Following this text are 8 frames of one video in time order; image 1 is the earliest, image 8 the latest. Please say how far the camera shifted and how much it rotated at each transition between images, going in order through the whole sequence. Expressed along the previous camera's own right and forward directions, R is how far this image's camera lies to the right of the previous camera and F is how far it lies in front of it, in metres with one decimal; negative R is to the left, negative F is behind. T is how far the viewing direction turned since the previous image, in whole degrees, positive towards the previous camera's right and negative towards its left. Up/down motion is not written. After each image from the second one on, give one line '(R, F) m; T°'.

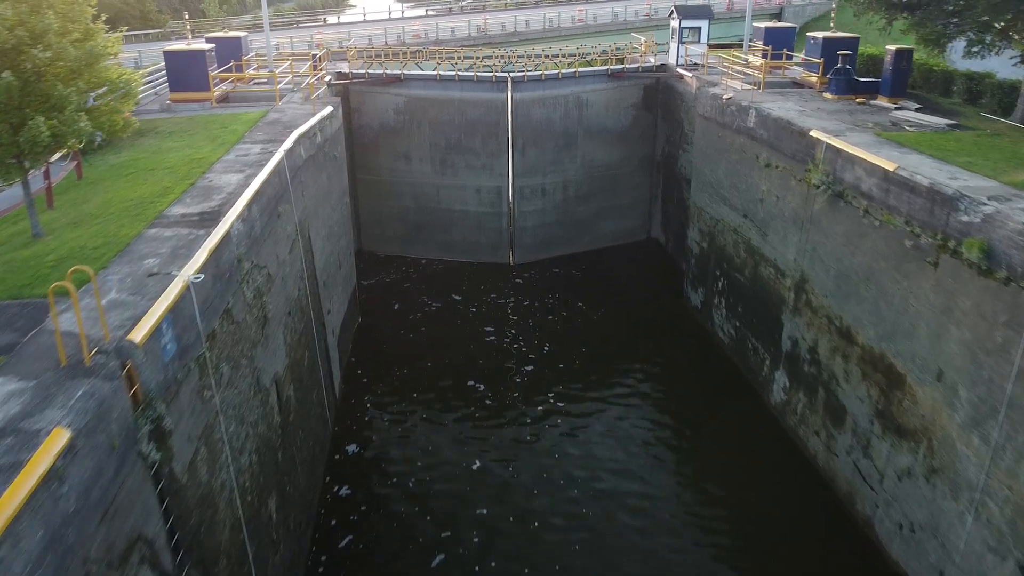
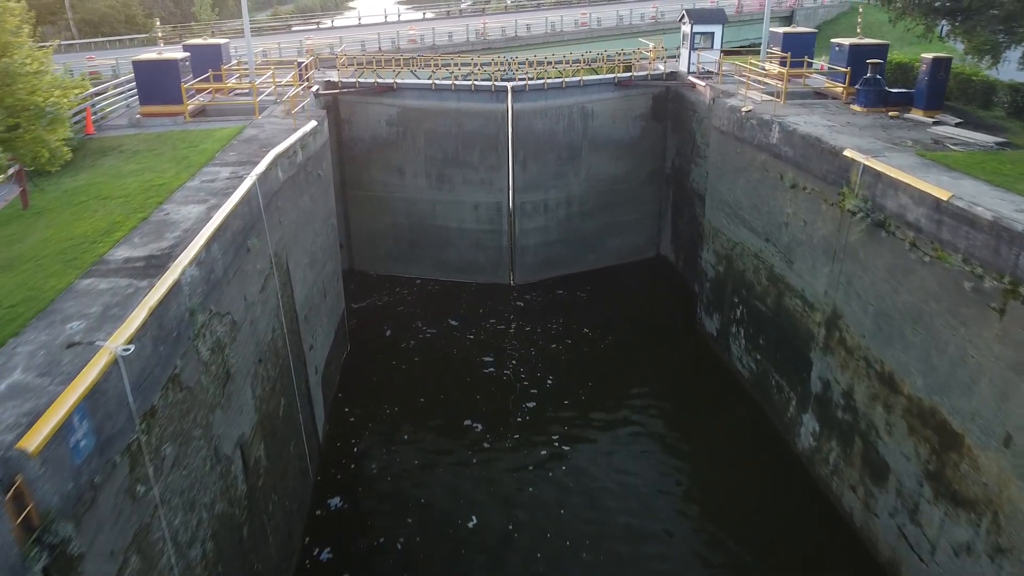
(0.0, +1.3) m; 0°
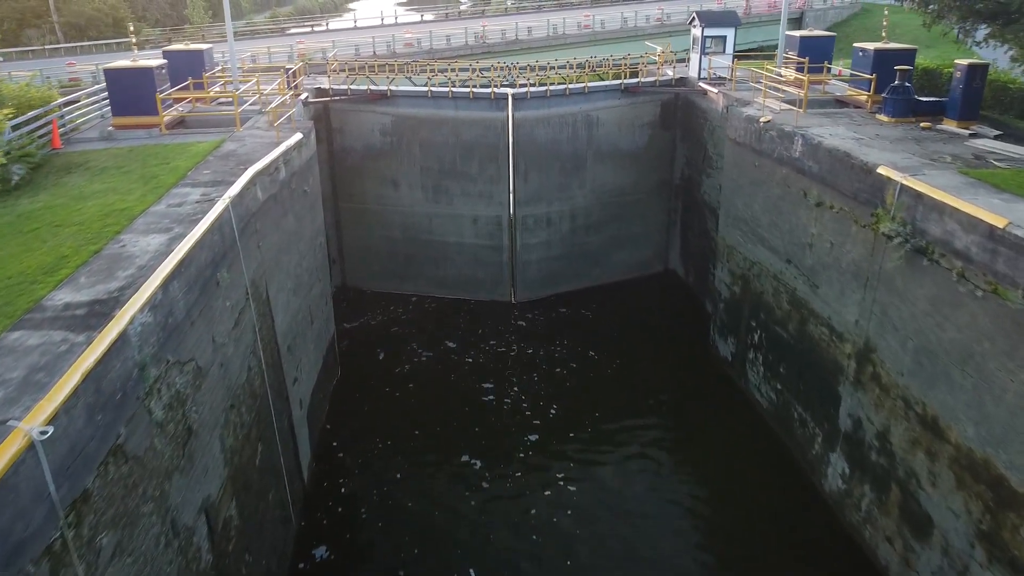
(0.0, +1.0) m; 0°
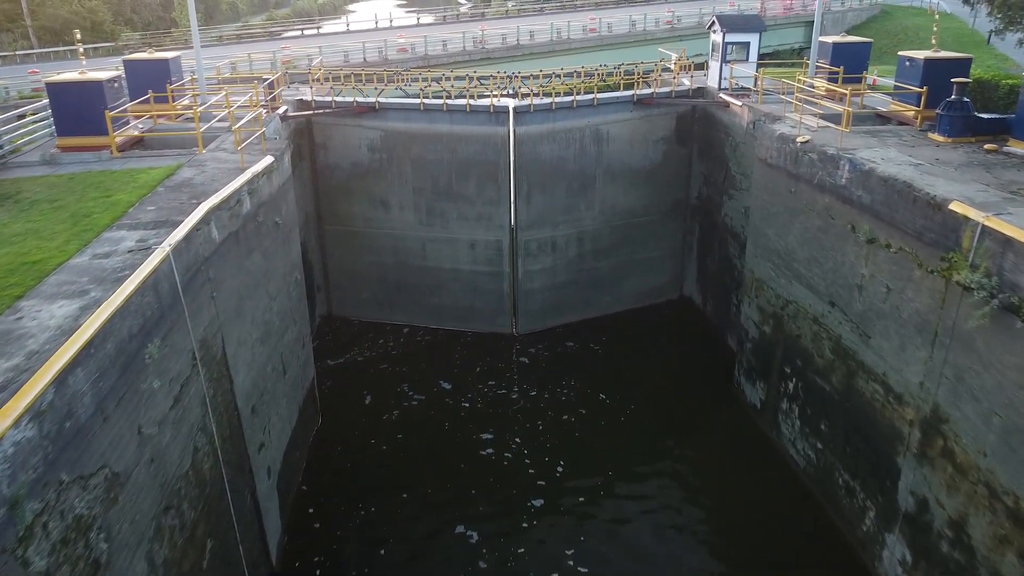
(0.0, +1.7) m; 0°
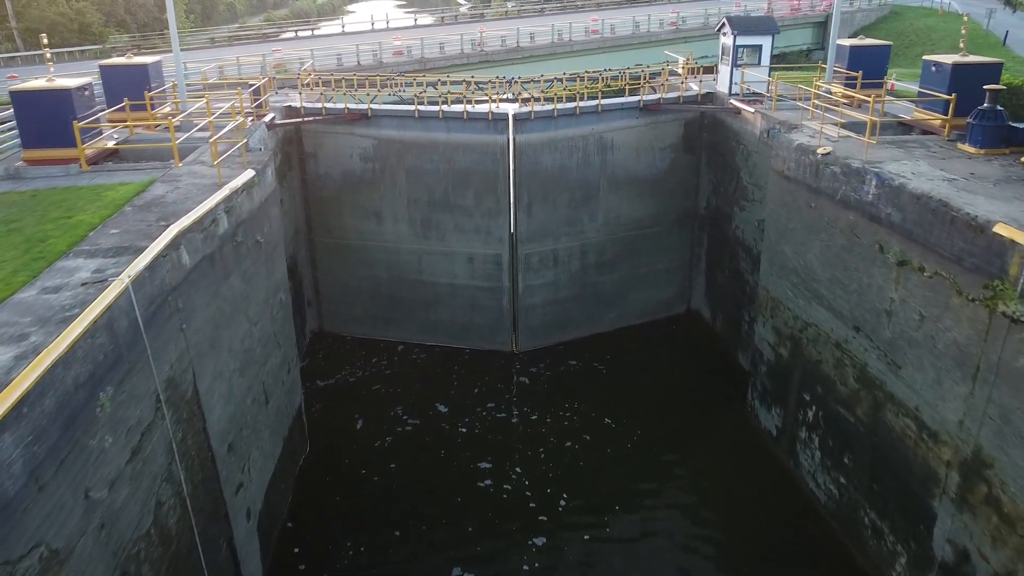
(0.0, +0.8) m; 0°
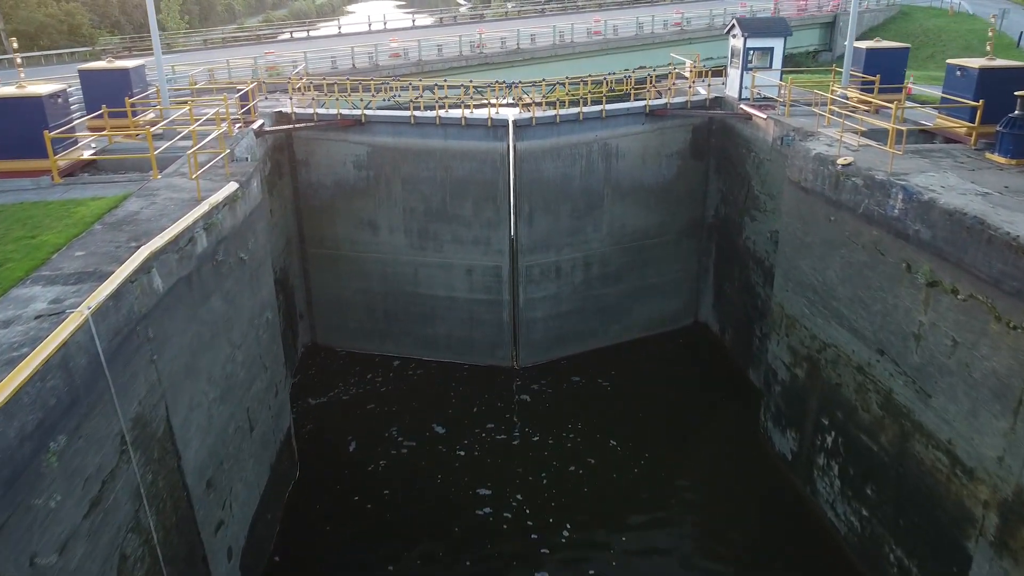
(0.0, +0.7) m; 0°
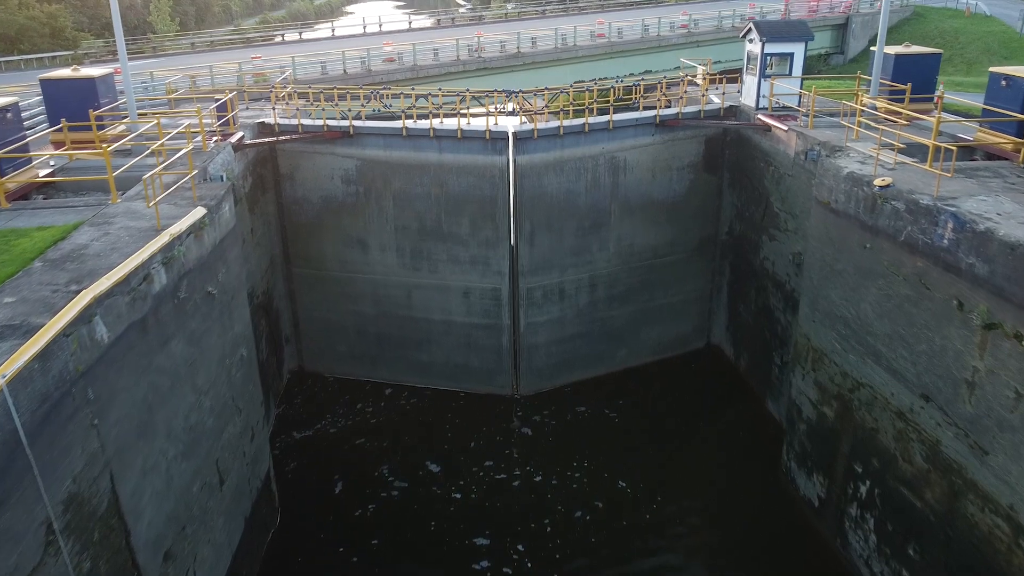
(0.0, +1.1) m; 0°
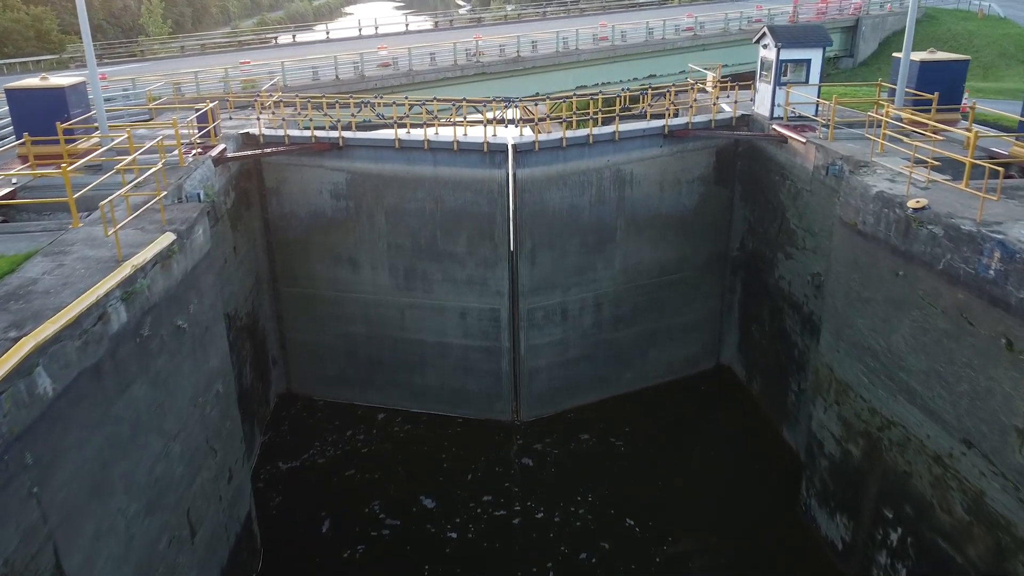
(0.0, +0.8) m; 0°
